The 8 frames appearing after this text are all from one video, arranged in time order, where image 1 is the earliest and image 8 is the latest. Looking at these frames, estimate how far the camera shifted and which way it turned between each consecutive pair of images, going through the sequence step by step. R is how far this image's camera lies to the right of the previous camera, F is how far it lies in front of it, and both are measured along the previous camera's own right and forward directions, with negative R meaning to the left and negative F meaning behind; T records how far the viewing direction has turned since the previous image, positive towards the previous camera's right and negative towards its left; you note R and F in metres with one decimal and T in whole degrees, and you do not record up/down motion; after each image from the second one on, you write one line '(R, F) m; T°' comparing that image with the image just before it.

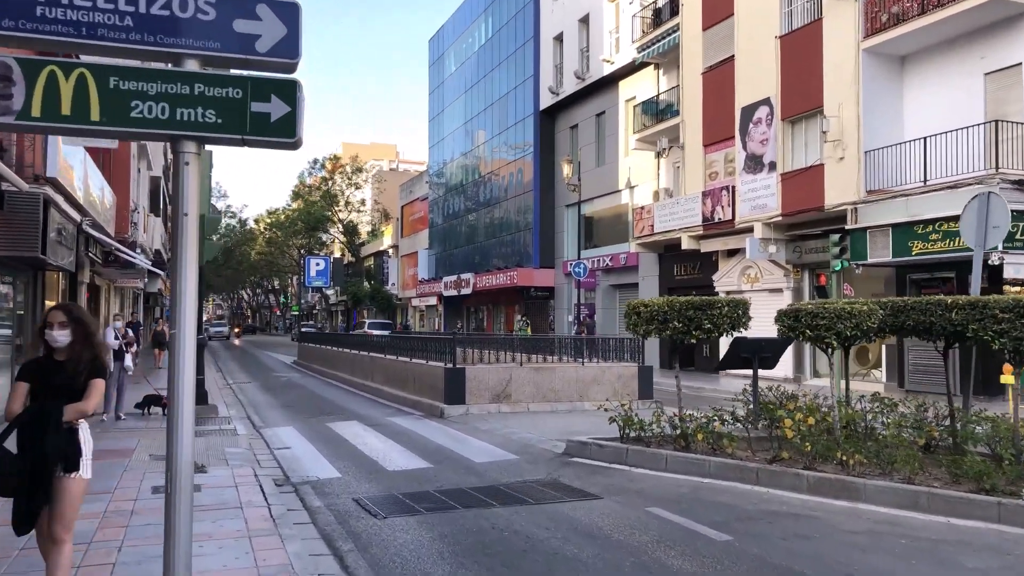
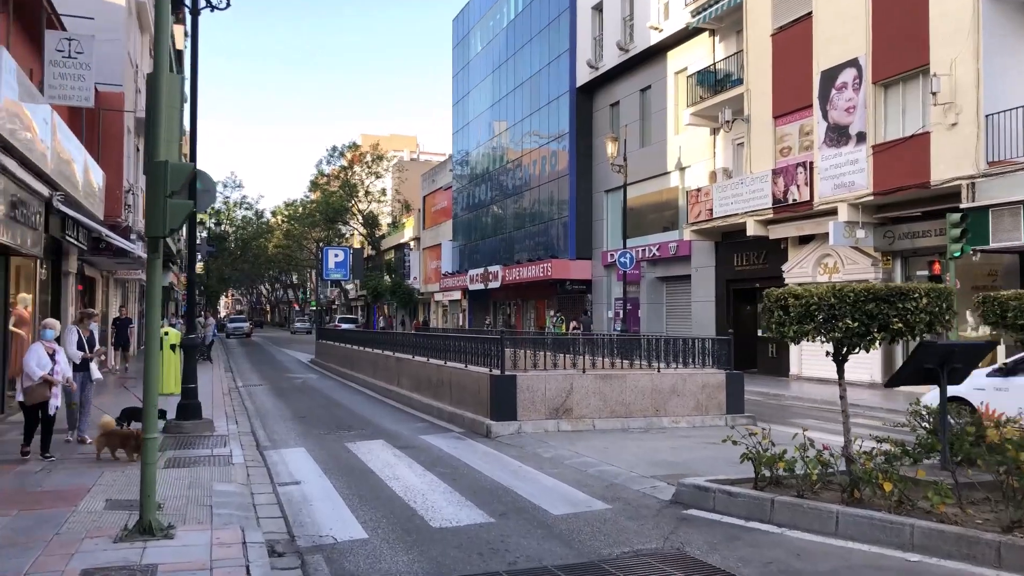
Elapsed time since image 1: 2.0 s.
(-0.6, +2.6) m; -1°
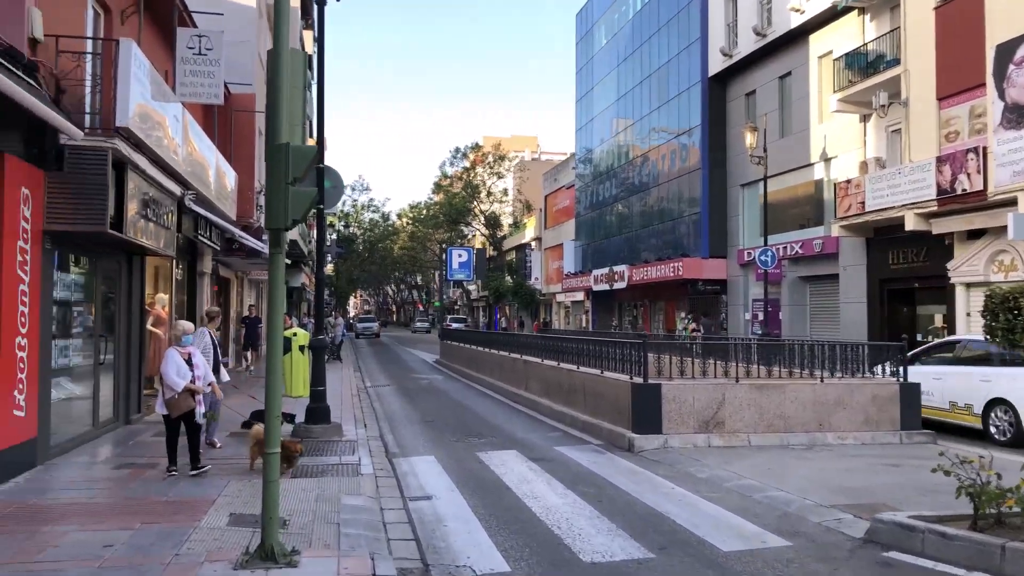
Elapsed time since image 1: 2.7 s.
(-0.3, +0.8) m; -8°
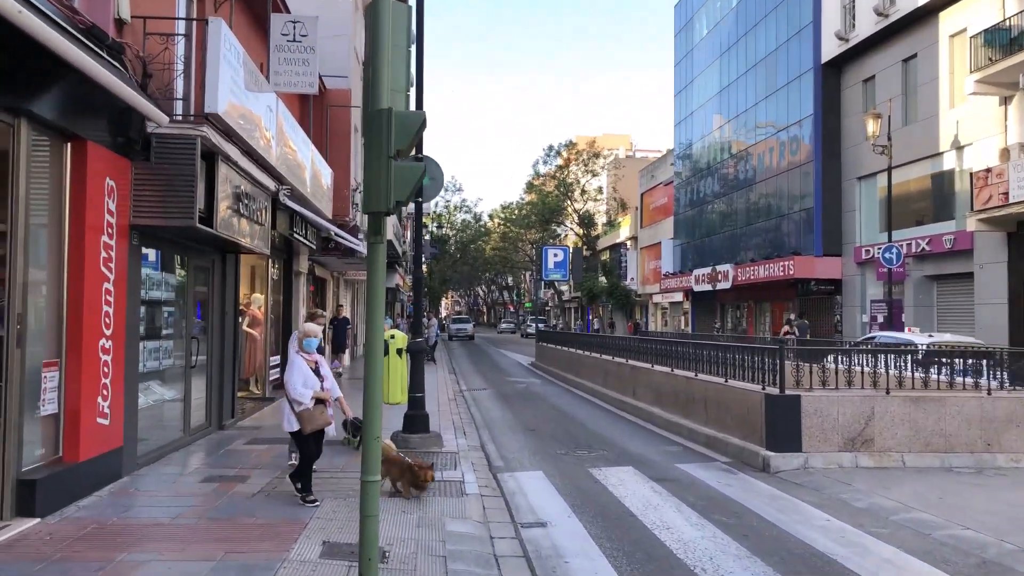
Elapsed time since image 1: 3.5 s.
(-0.3, +0.9) m; -6°
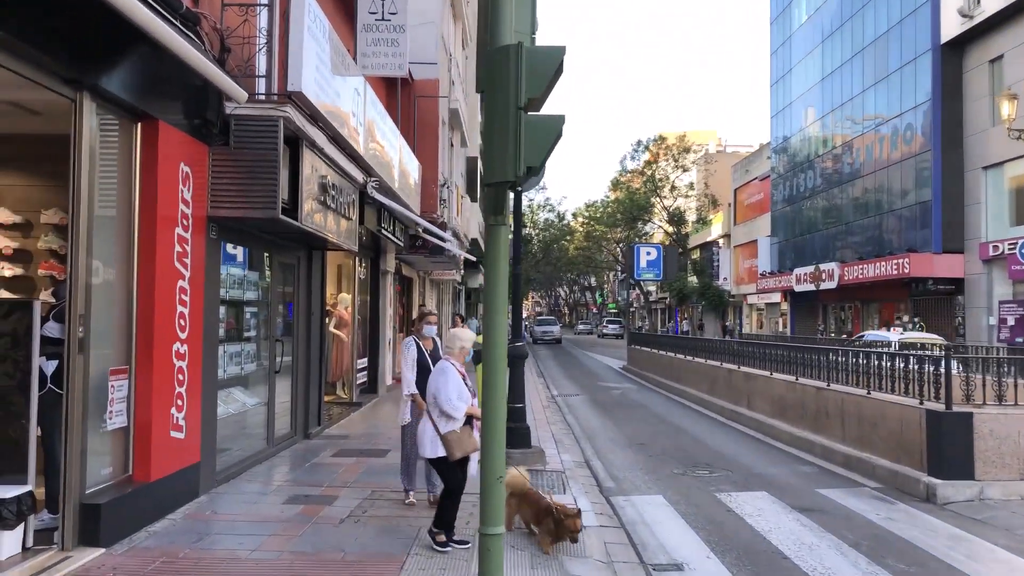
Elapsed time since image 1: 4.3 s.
(-0.3, +1.0) m; -5°
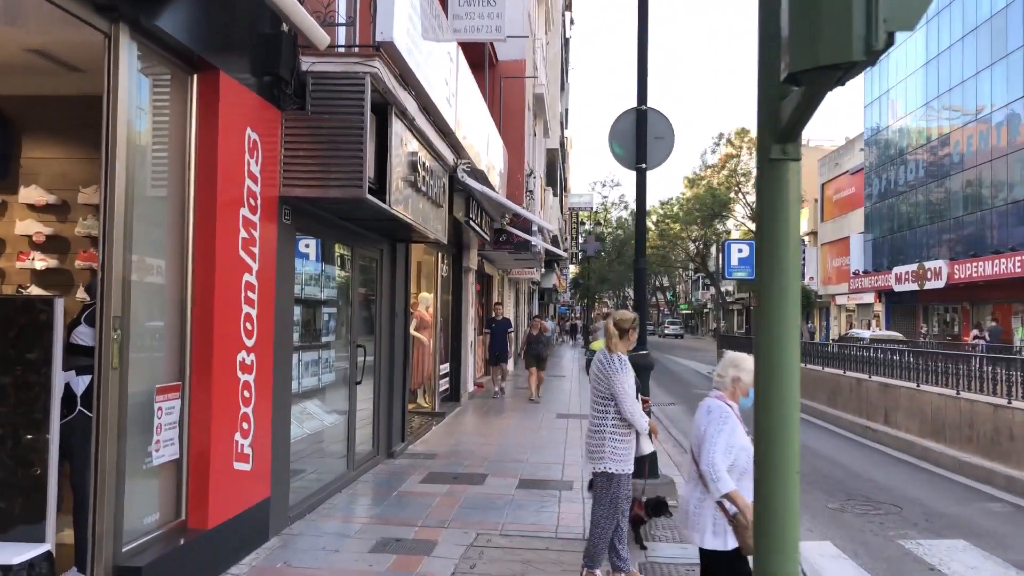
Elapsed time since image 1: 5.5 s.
(-0.5, +1.4) m; -4°
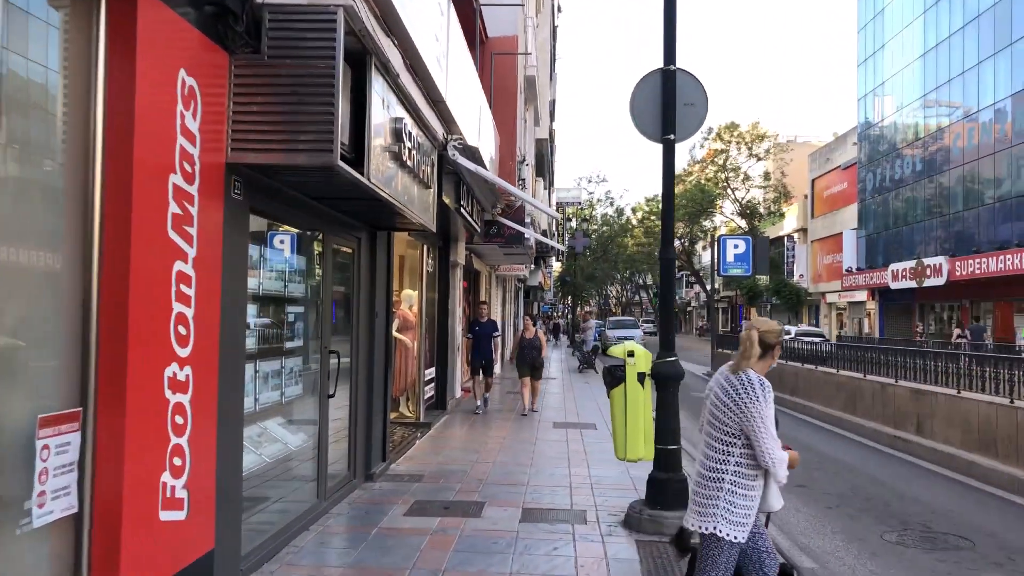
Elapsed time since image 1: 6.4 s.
(-0.2, +1.2) m; +1°
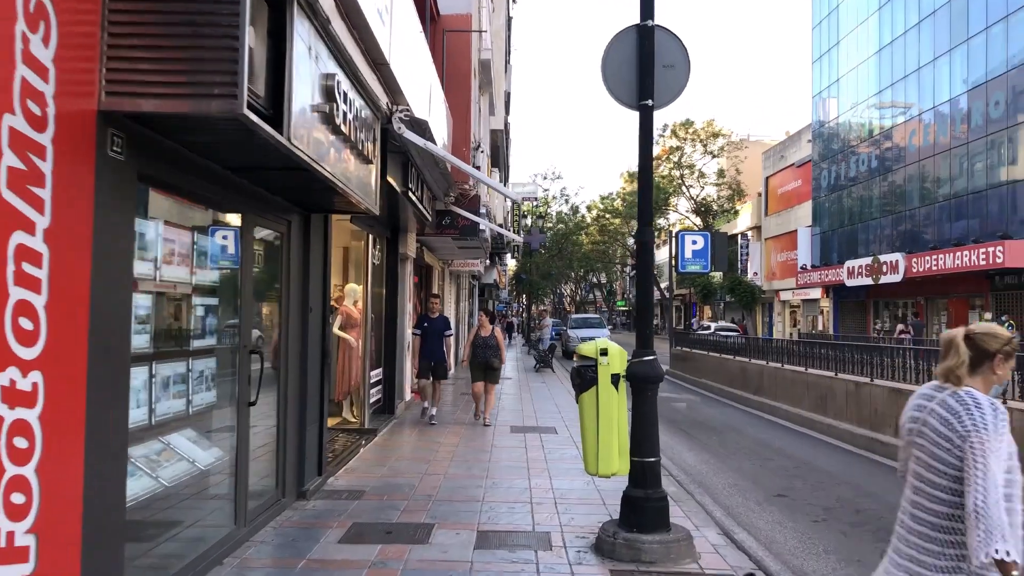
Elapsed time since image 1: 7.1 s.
(0.0, +0.9) m; +3°
